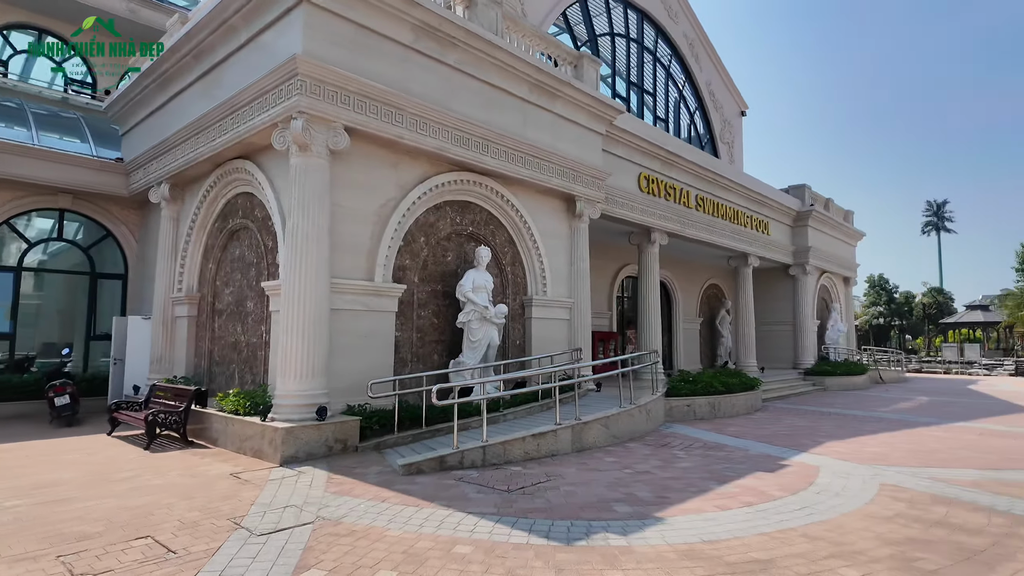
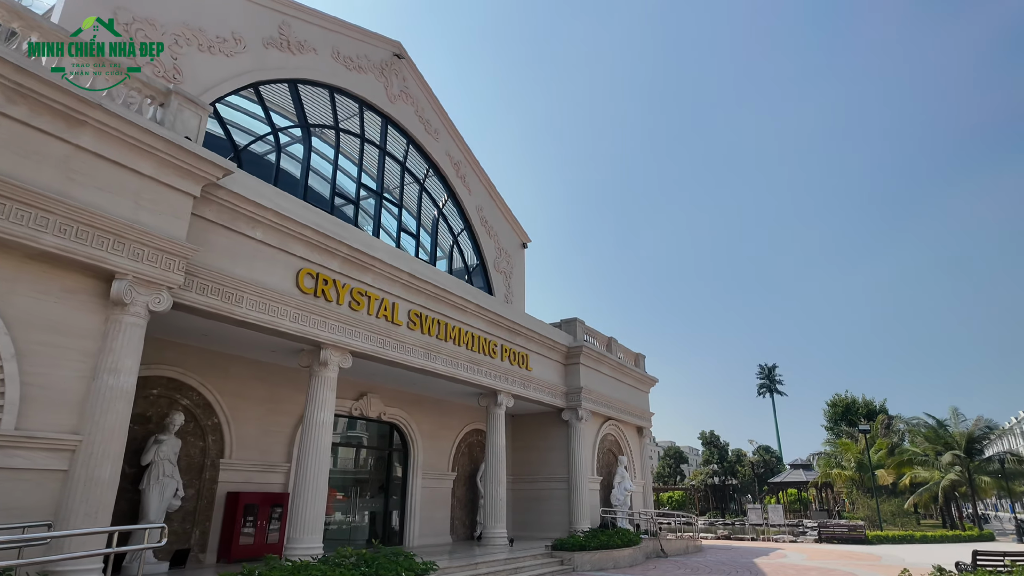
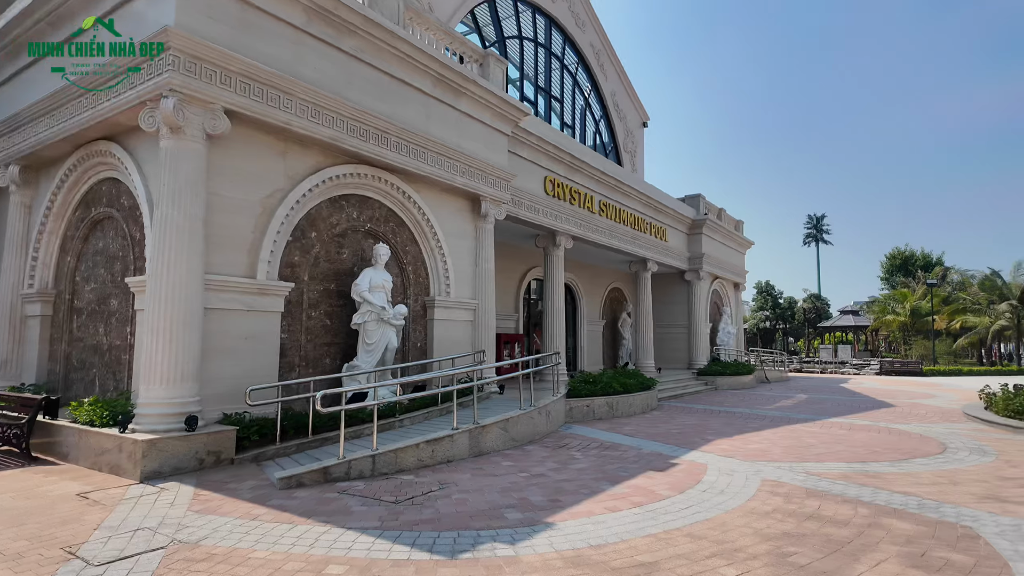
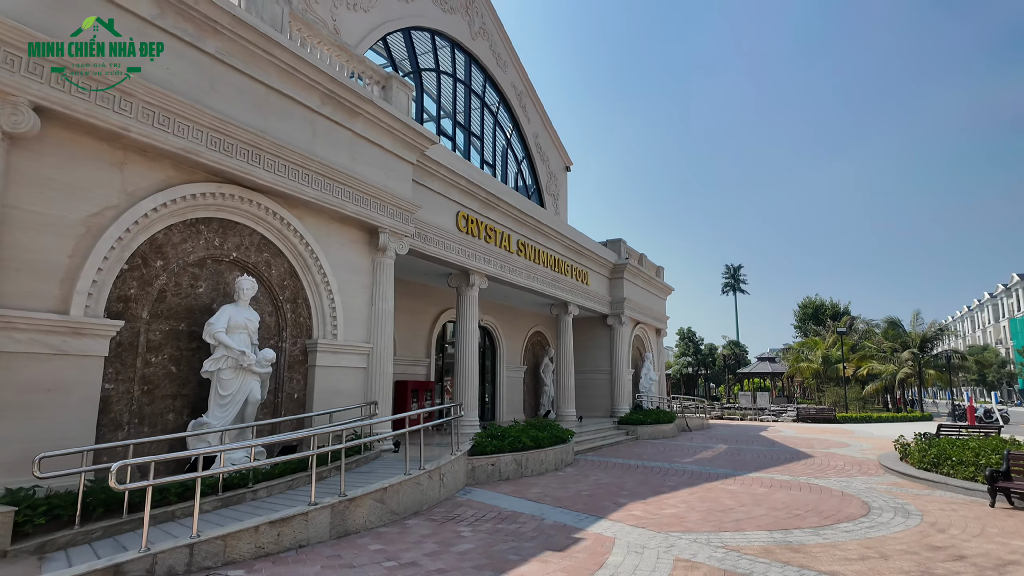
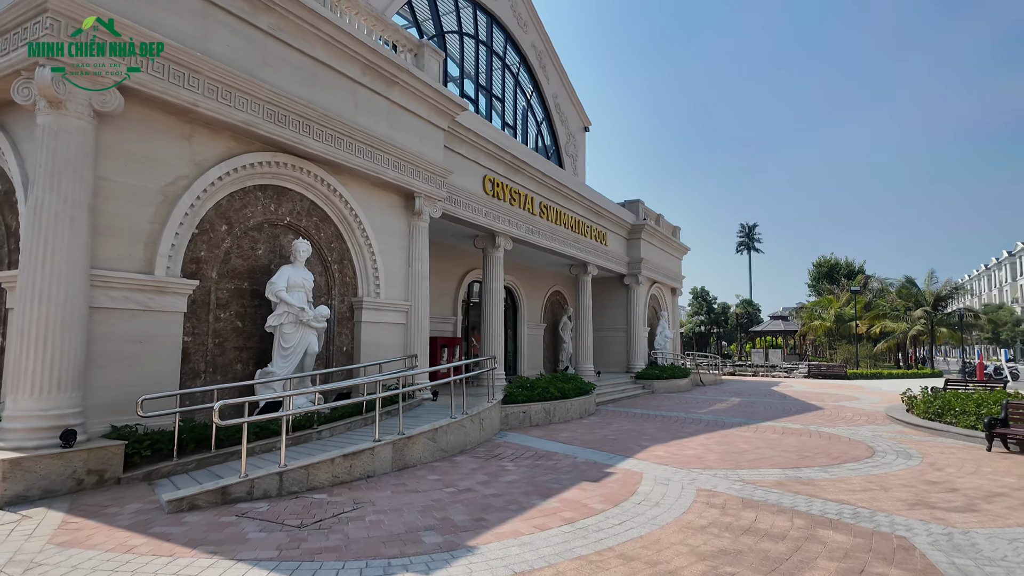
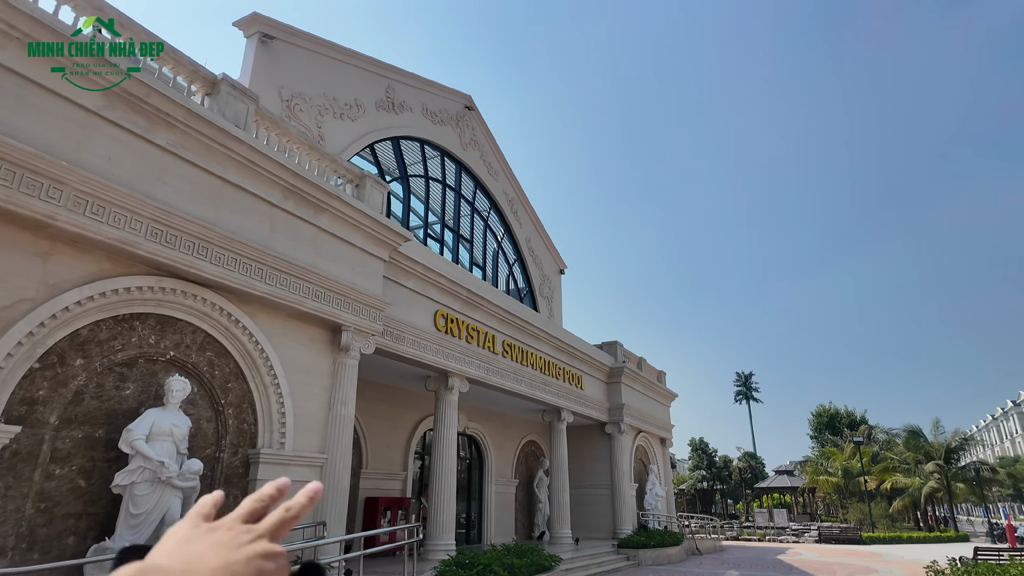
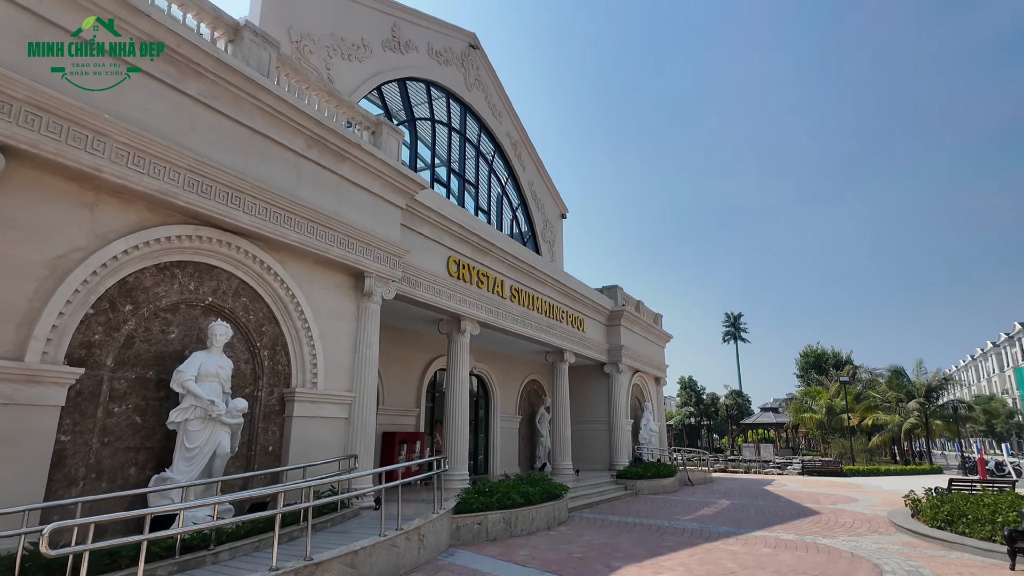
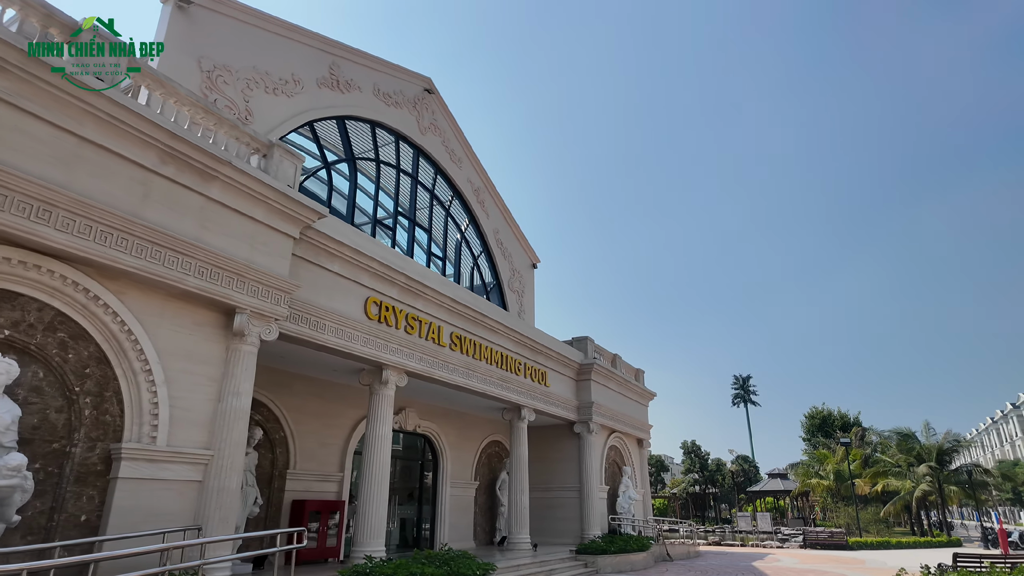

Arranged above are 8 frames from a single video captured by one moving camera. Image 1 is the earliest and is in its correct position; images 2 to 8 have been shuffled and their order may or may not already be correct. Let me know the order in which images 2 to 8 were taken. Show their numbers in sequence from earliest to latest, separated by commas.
3, 5, 4, 7, 6, 8, 2
